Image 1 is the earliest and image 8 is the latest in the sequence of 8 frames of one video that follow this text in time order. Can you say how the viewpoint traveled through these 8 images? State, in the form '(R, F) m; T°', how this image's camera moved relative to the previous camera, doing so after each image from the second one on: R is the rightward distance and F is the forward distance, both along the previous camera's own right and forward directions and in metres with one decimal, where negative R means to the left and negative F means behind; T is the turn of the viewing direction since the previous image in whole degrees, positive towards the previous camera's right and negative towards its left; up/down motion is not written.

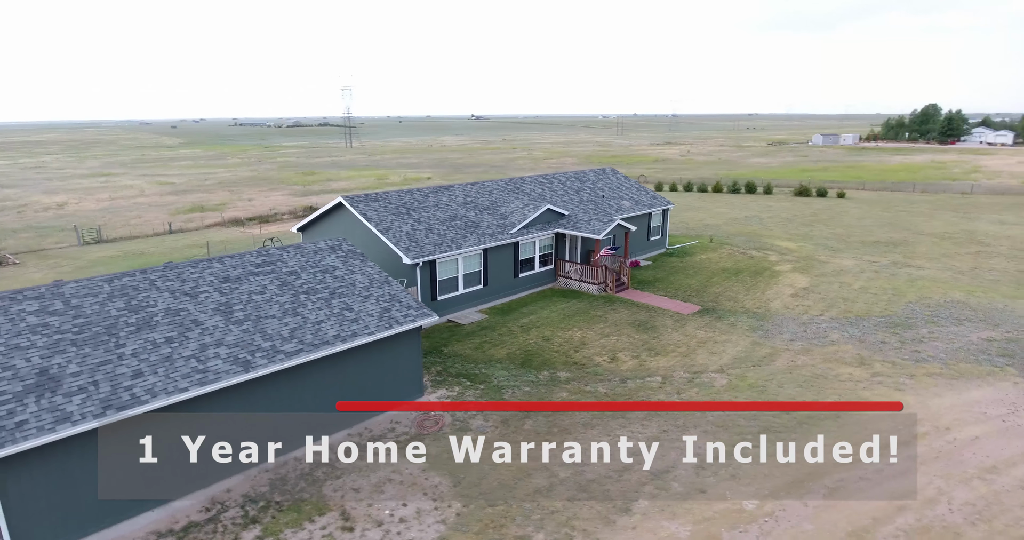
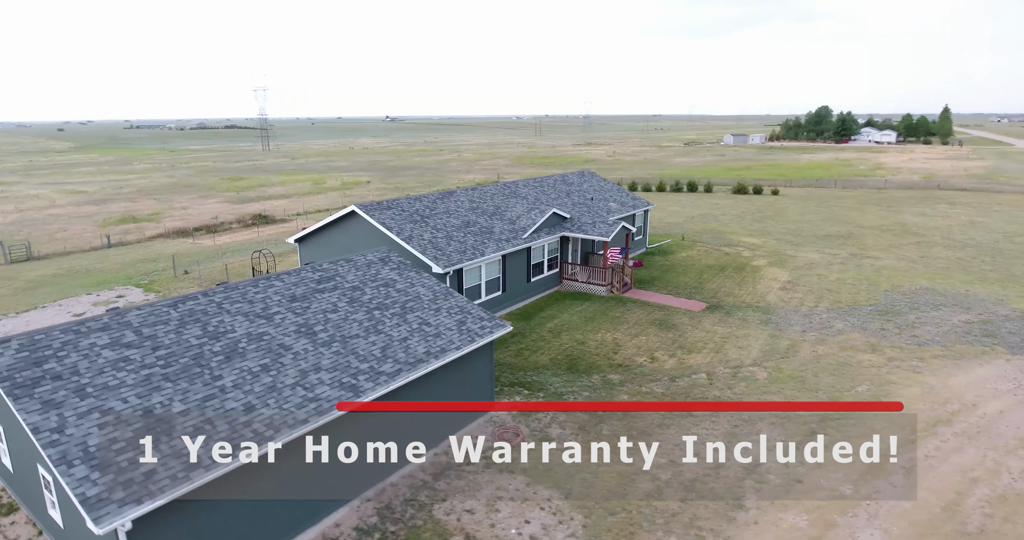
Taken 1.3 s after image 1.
(-3.3, +0.4) m; +8°
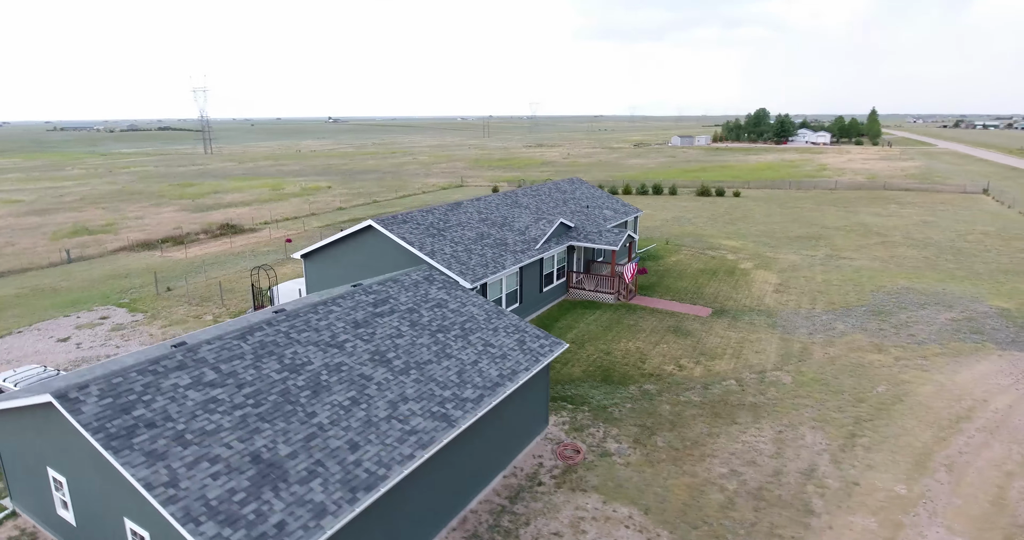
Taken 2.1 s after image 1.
(-2.3, +0.2) m; +5°
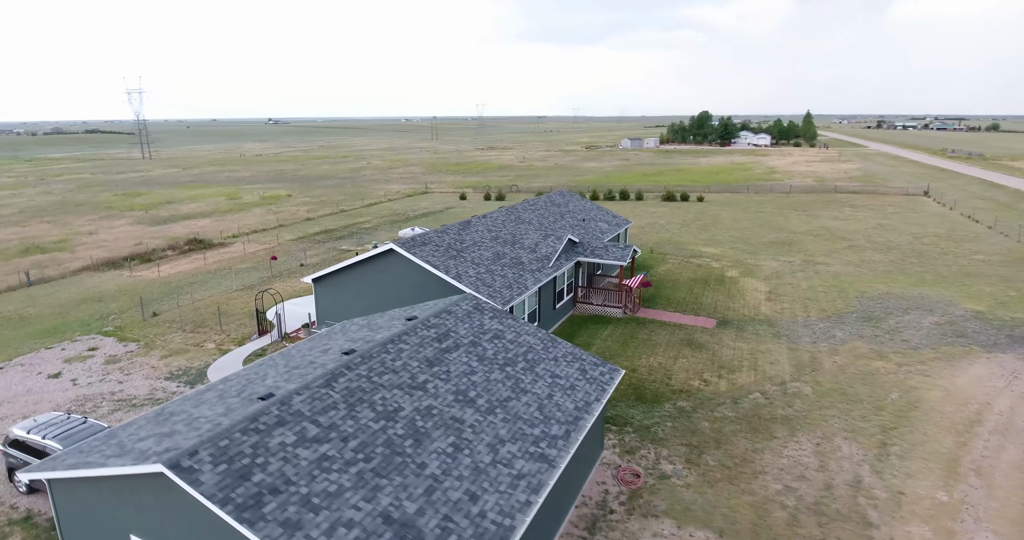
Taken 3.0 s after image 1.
(-2.3, +0.1) m; +5°
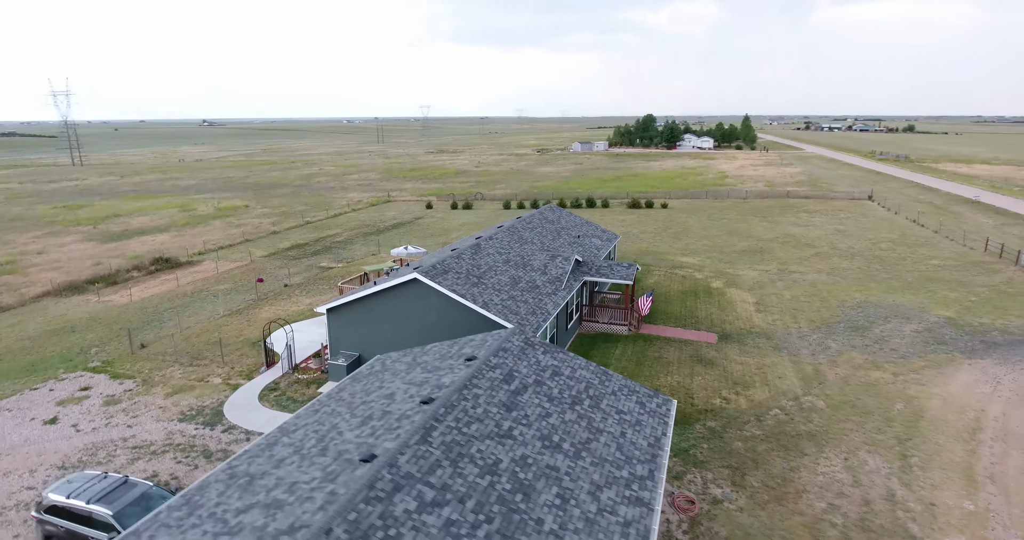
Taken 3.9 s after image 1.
(-2.4, 0.0) m; +5°
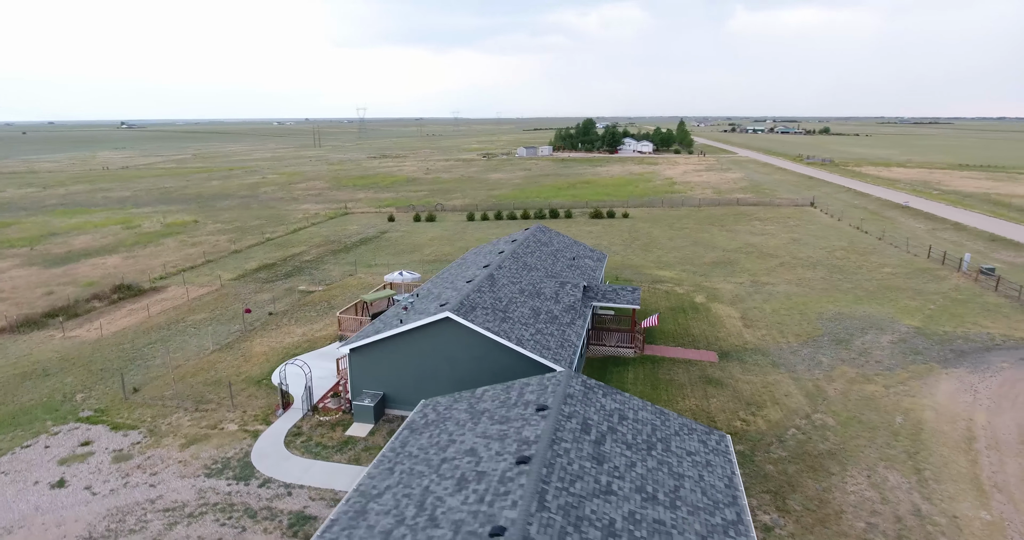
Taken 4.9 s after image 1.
(-2.7, 0.0) m; +6°
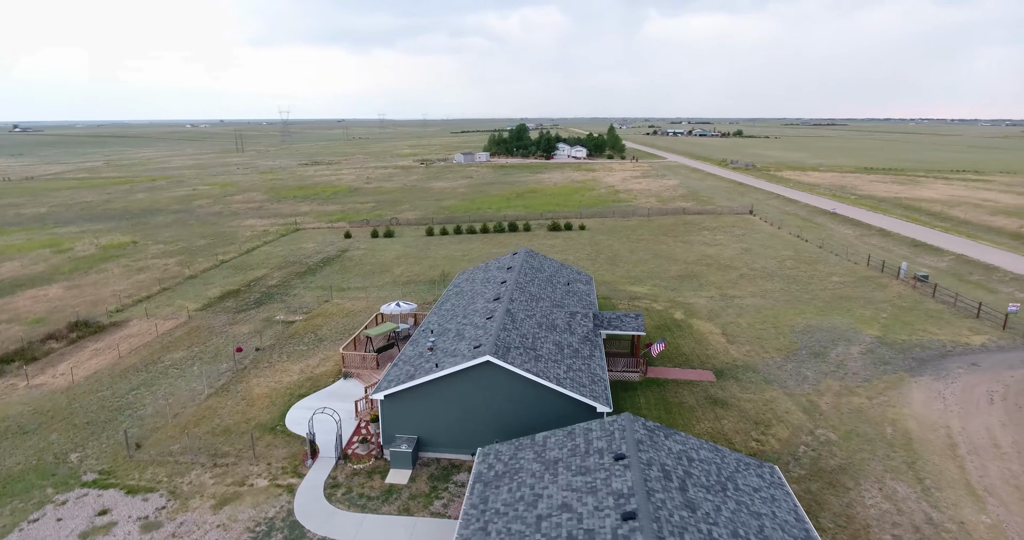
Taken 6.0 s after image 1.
(-3.2, -0.1) m; +7°
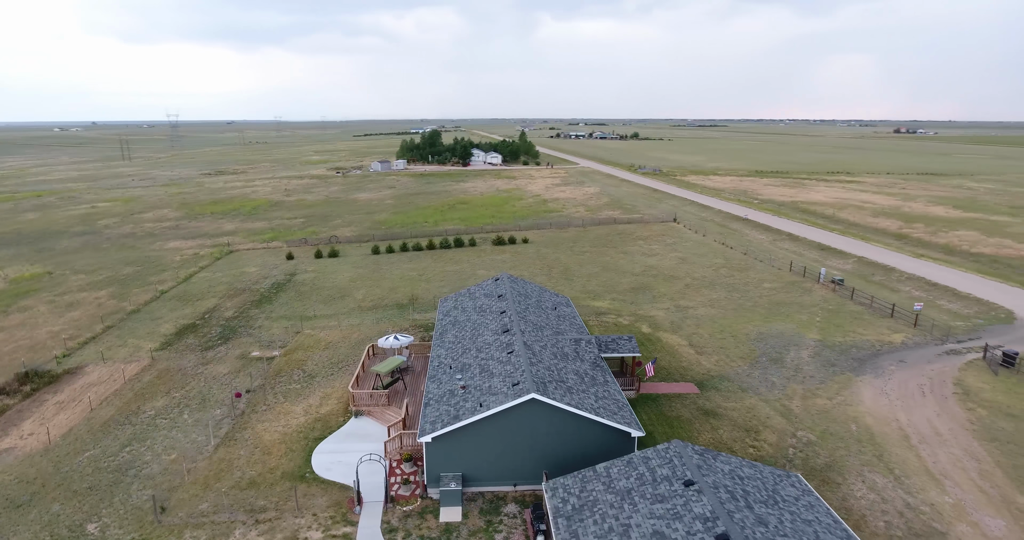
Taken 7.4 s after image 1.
(-4.1, -0.8) m; +9°
